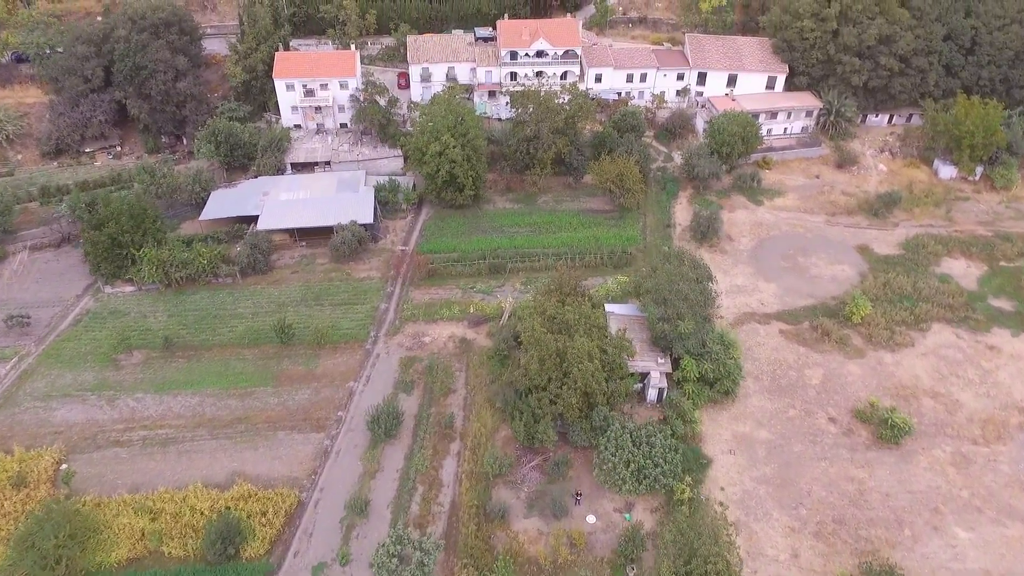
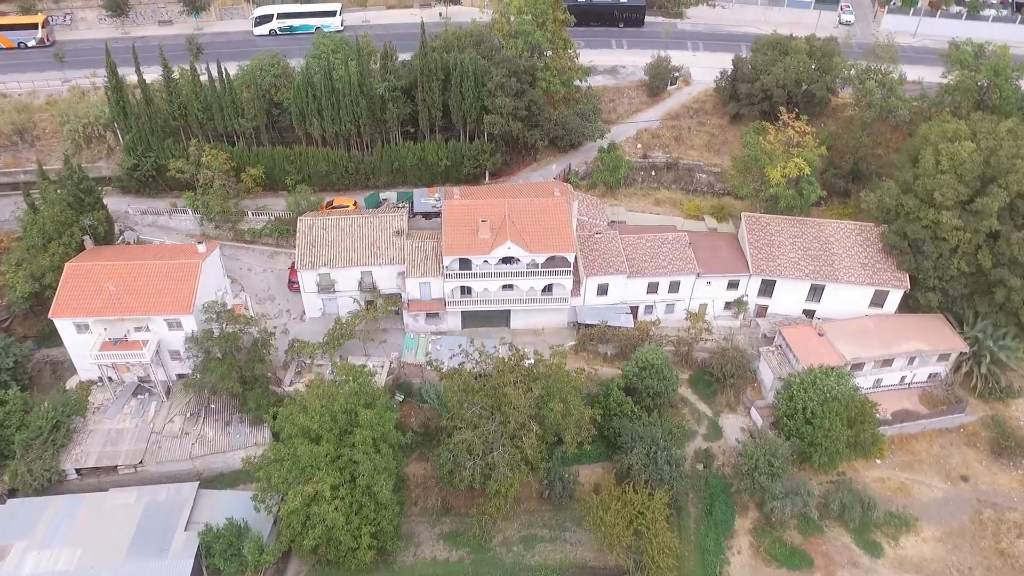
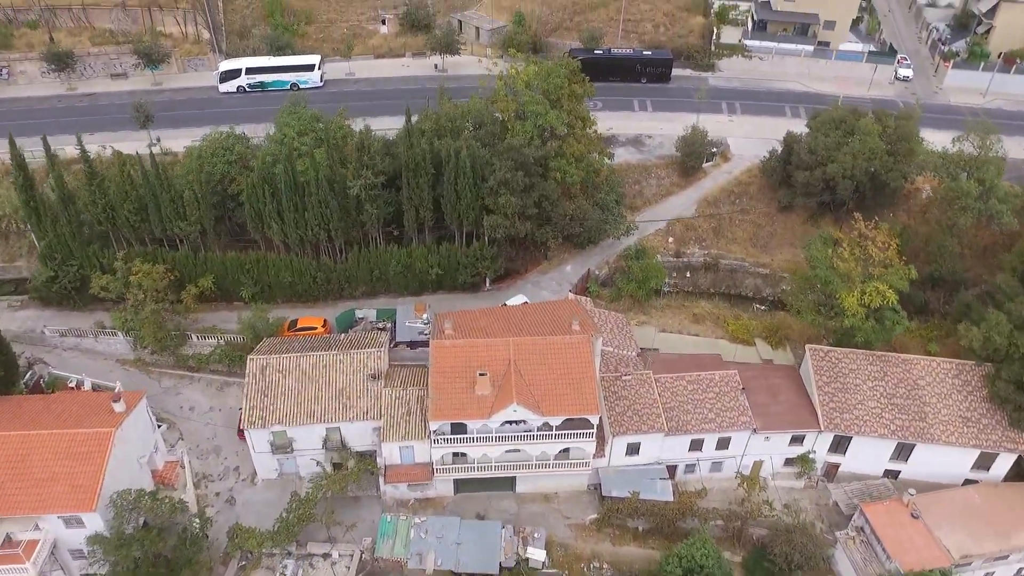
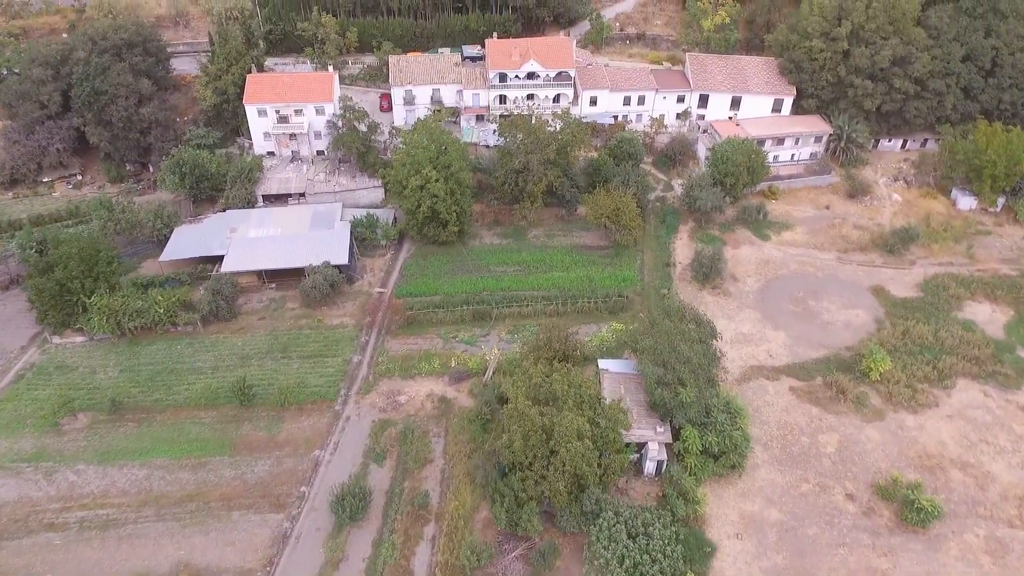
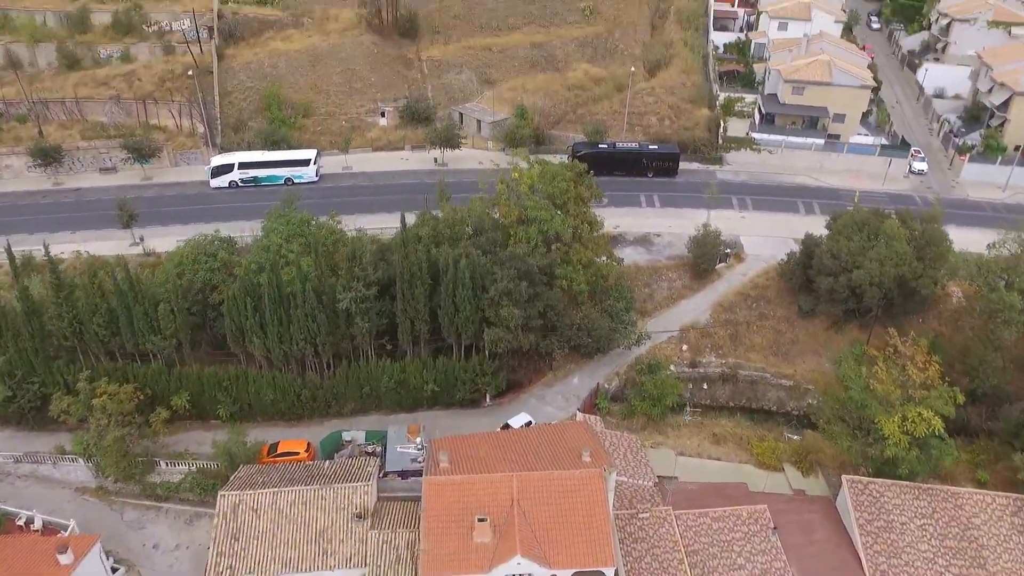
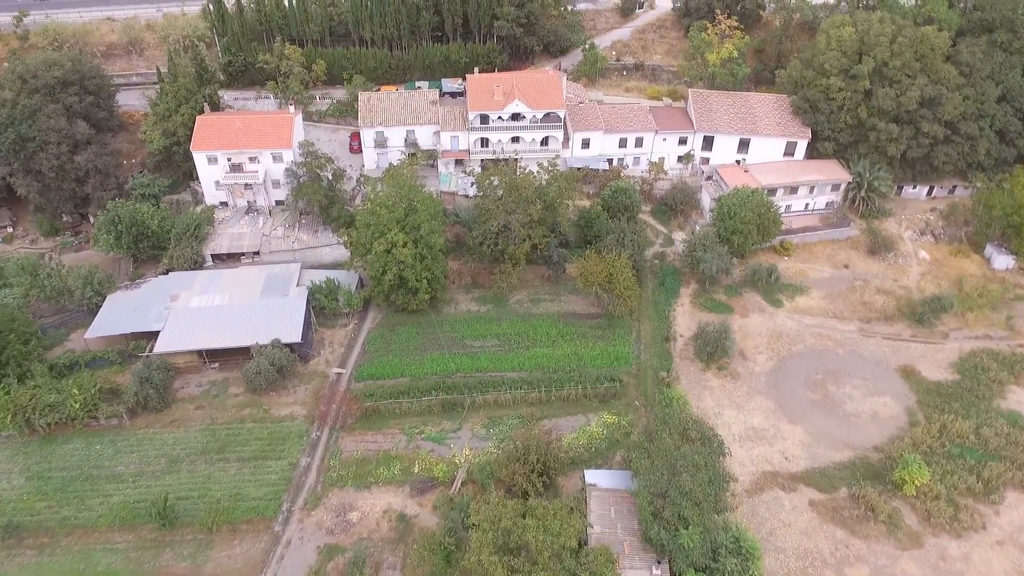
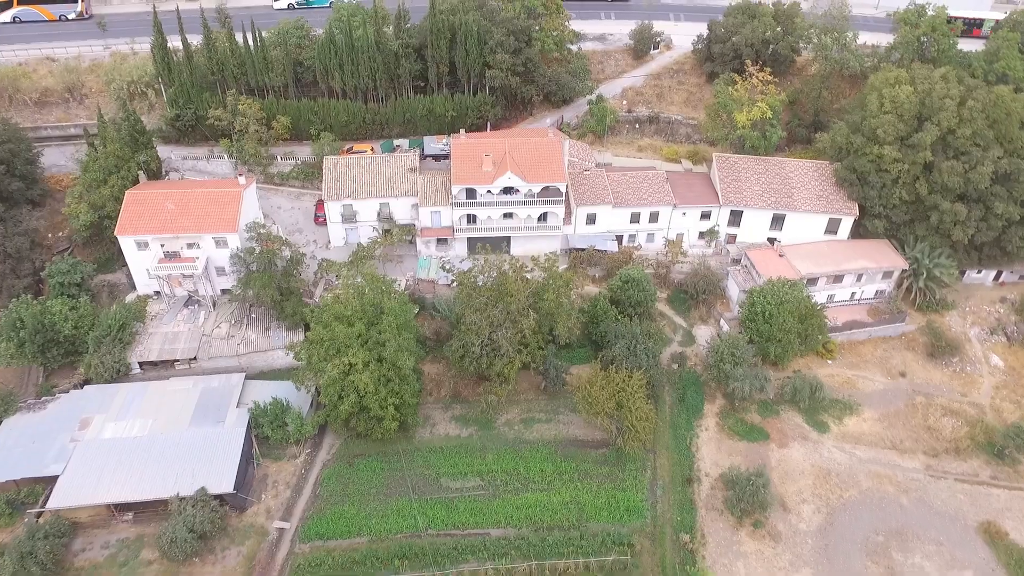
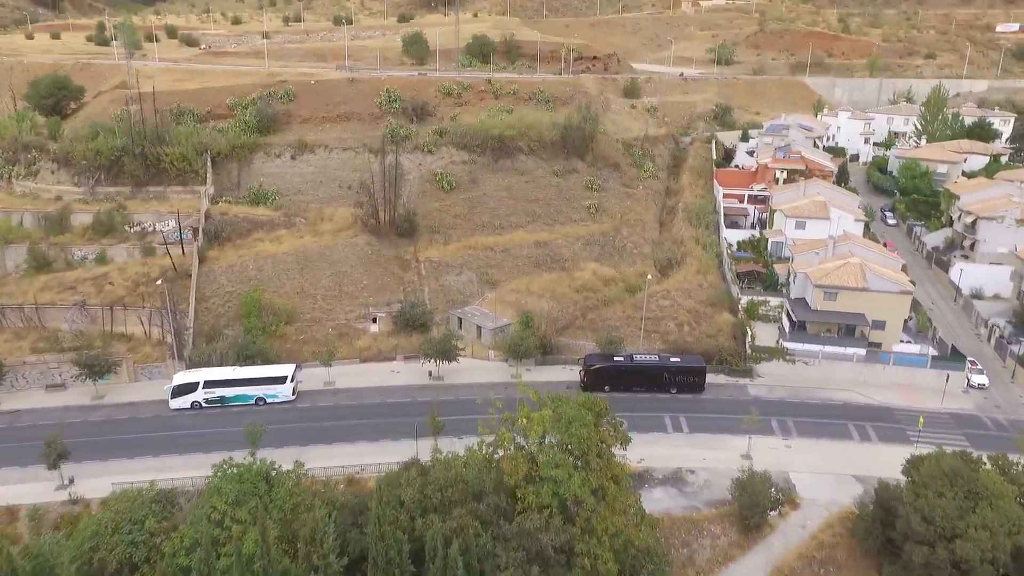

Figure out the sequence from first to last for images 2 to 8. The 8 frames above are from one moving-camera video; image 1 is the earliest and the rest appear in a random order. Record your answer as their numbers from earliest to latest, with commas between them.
4, 6, 7, 2, 3, 5, 8
